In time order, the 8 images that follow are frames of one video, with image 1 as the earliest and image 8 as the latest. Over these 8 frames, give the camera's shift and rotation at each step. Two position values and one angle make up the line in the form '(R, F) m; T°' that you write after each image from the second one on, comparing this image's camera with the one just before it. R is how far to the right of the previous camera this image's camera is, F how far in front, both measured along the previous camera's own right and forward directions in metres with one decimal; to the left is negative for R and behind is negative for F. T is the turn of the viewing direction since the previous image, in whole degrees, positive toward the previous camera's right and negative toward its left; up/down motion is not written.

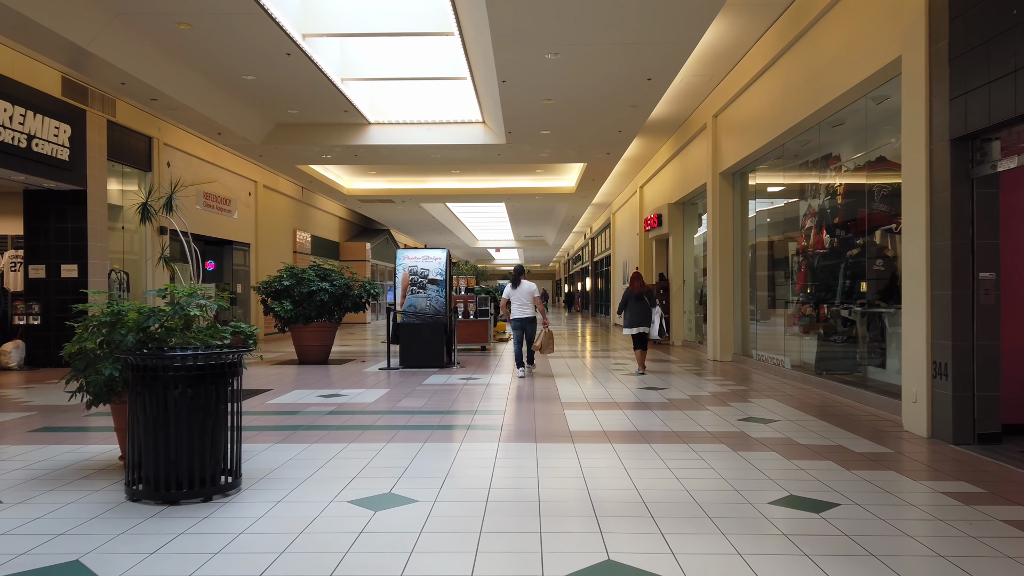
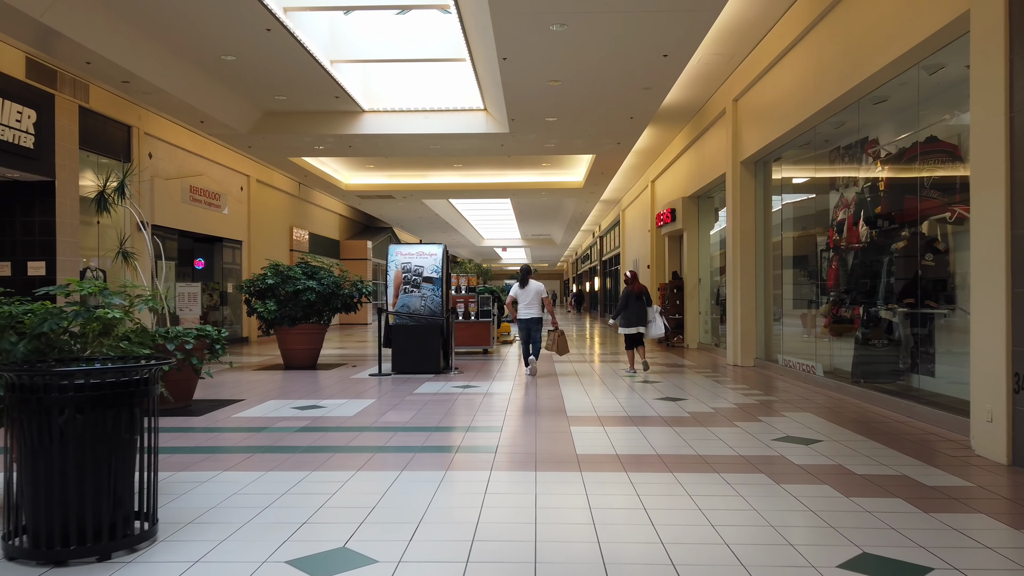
(+0.1, +0.7) m; -1°
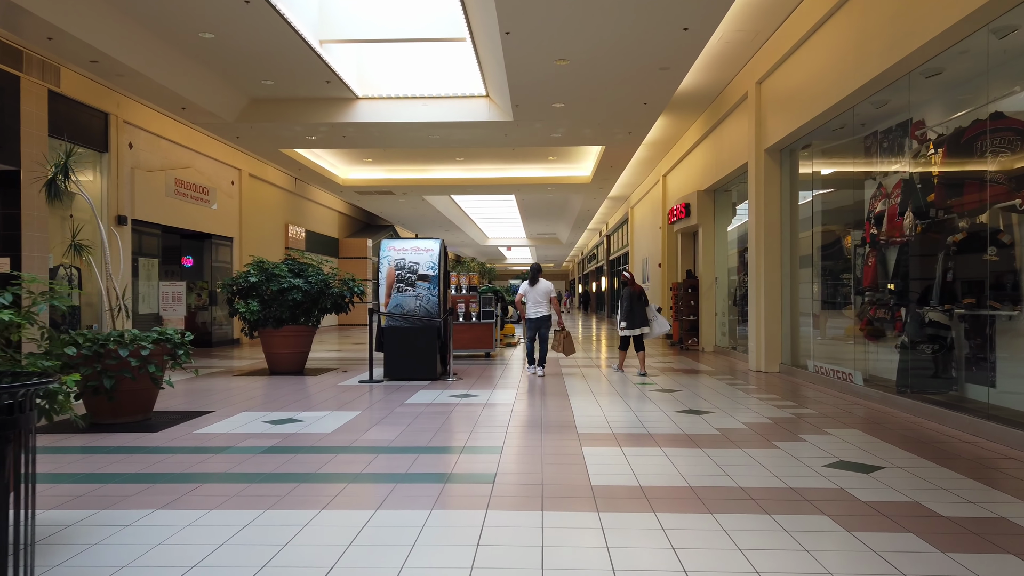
(0.0, +0.7) m; 0°
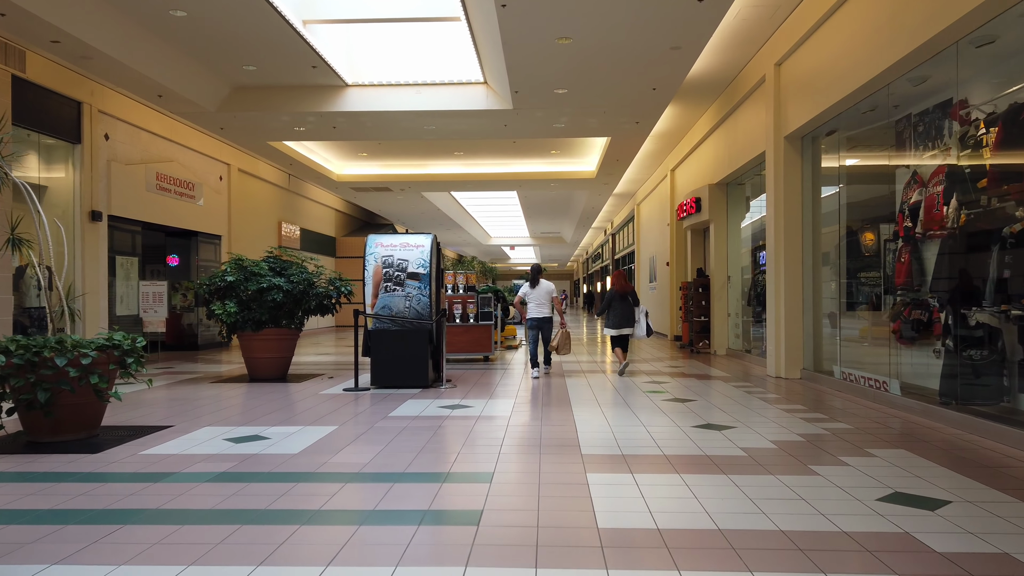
(+0.1, +0.6) m; 0°
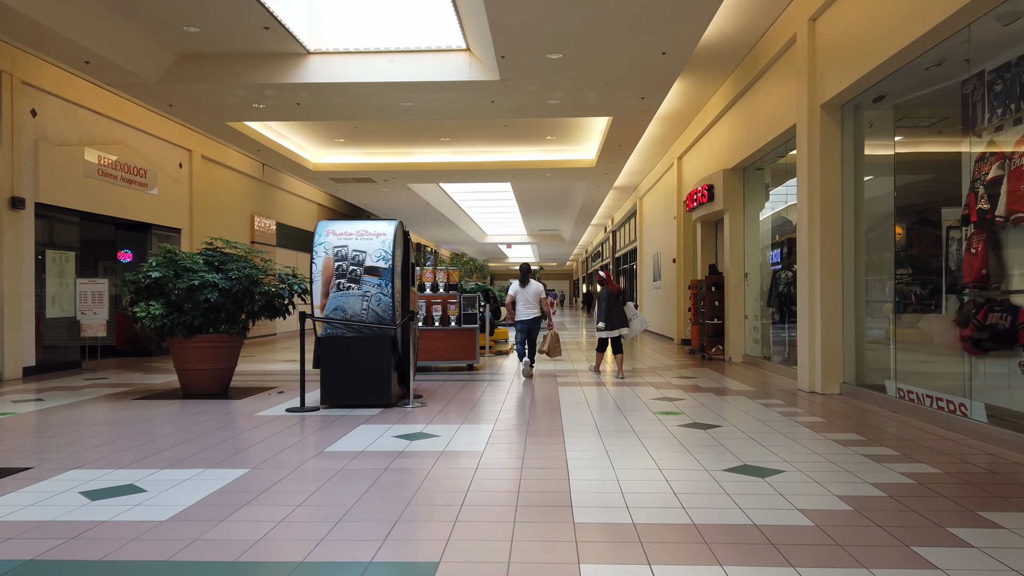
(+0.1, +1.2) m; 0°
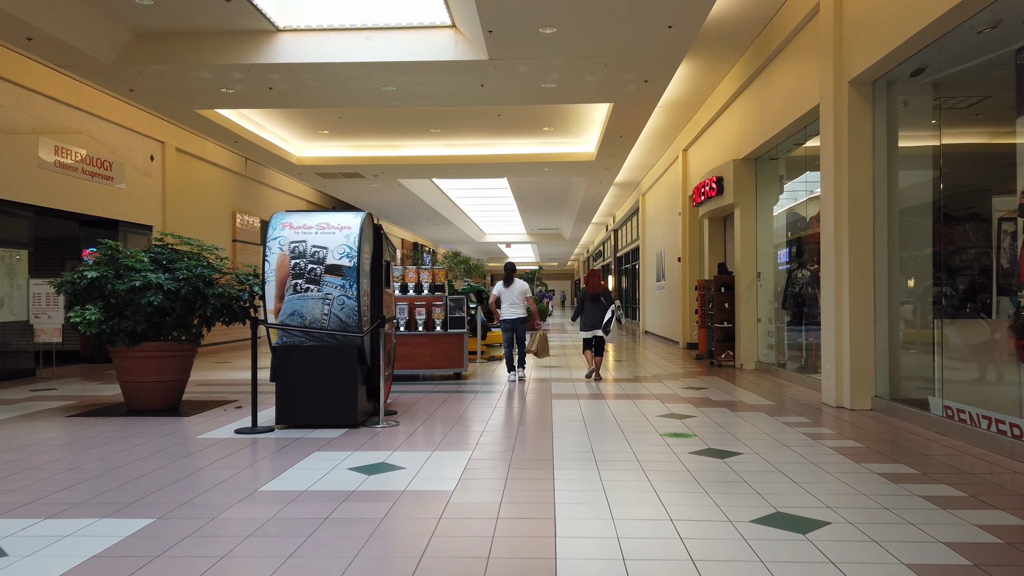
(+0.1, +0.7) m; 0°
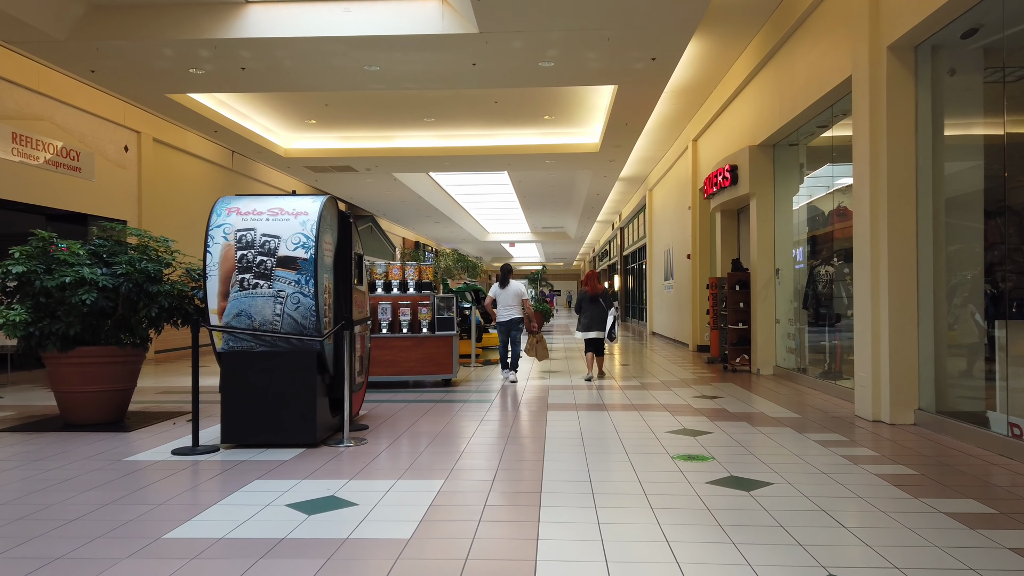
(+0.1, +0.7) m; -1°
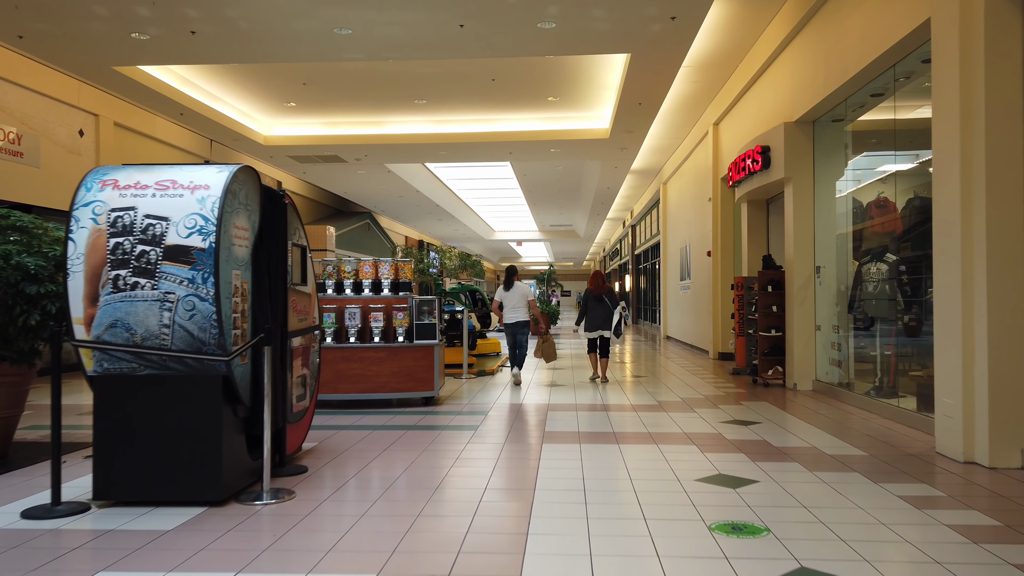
(+0.1, +1.1) m; -1°
